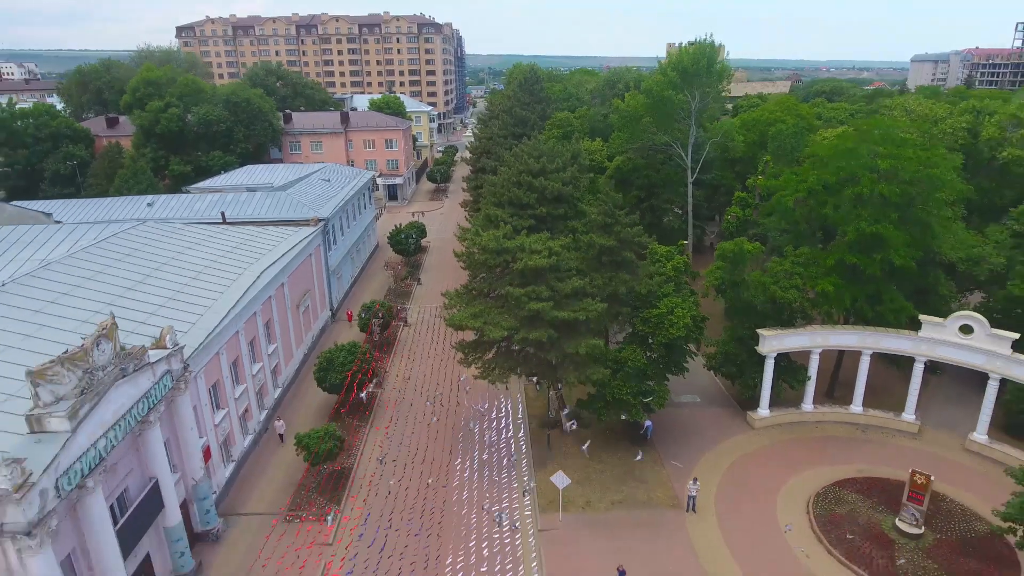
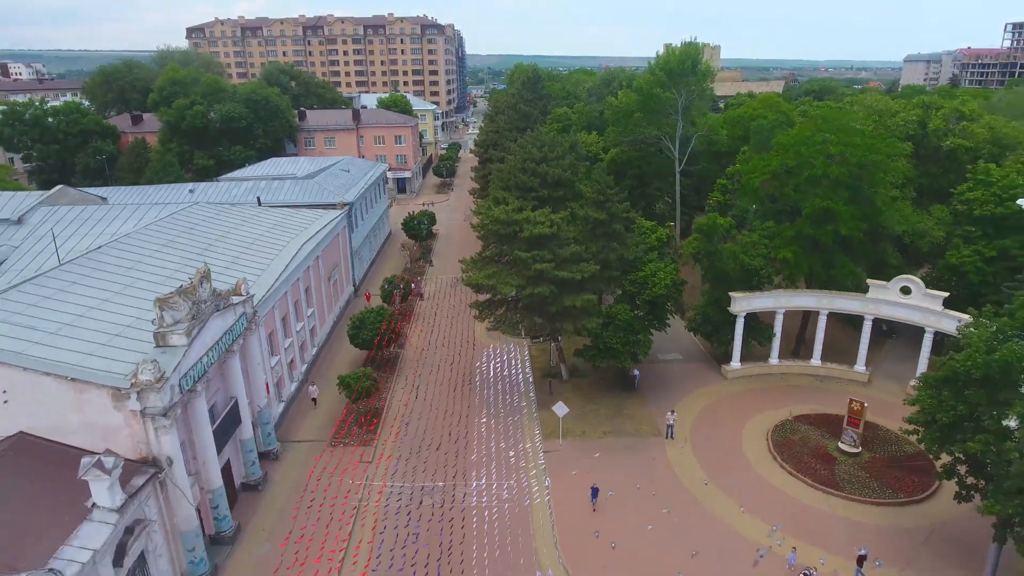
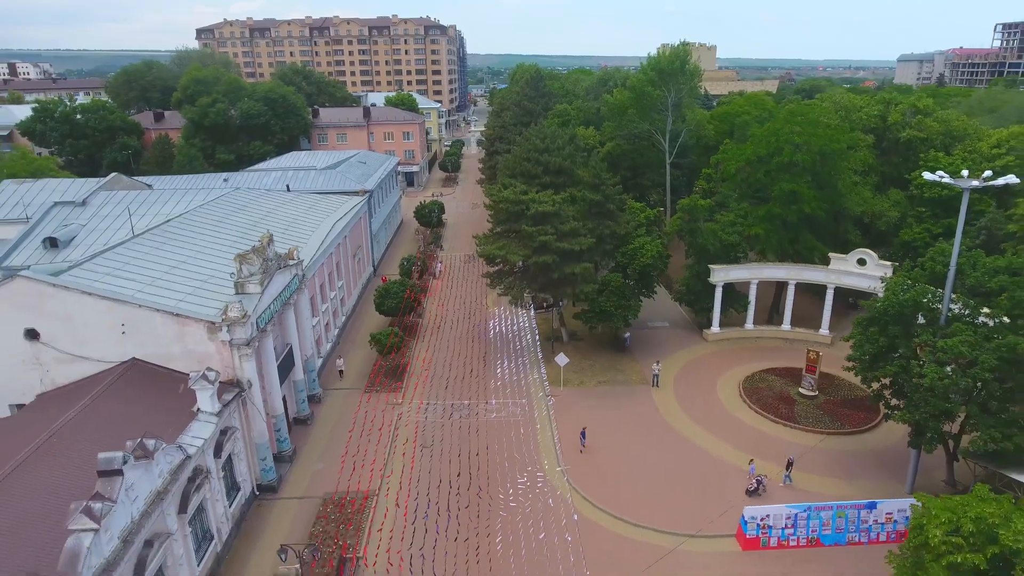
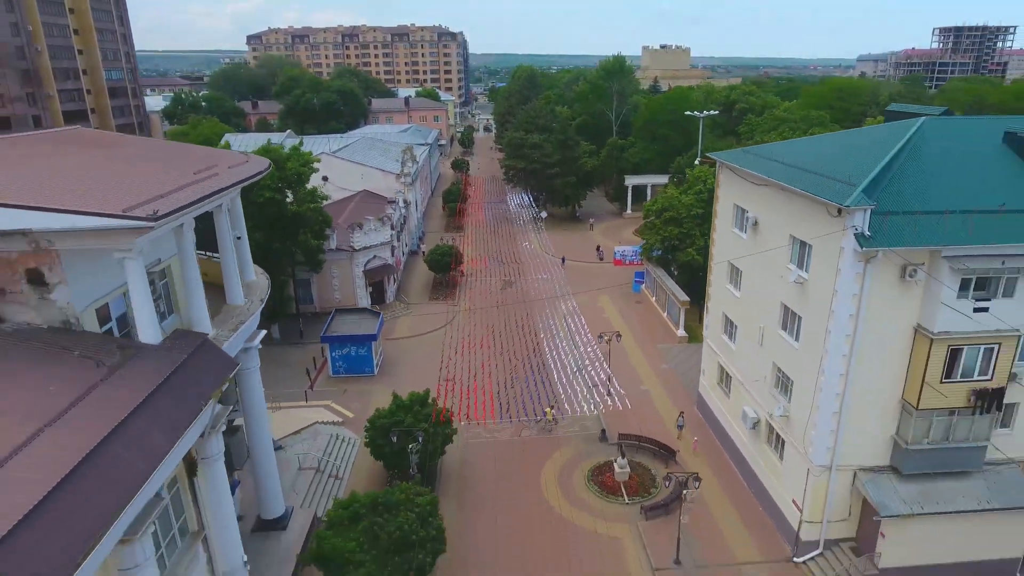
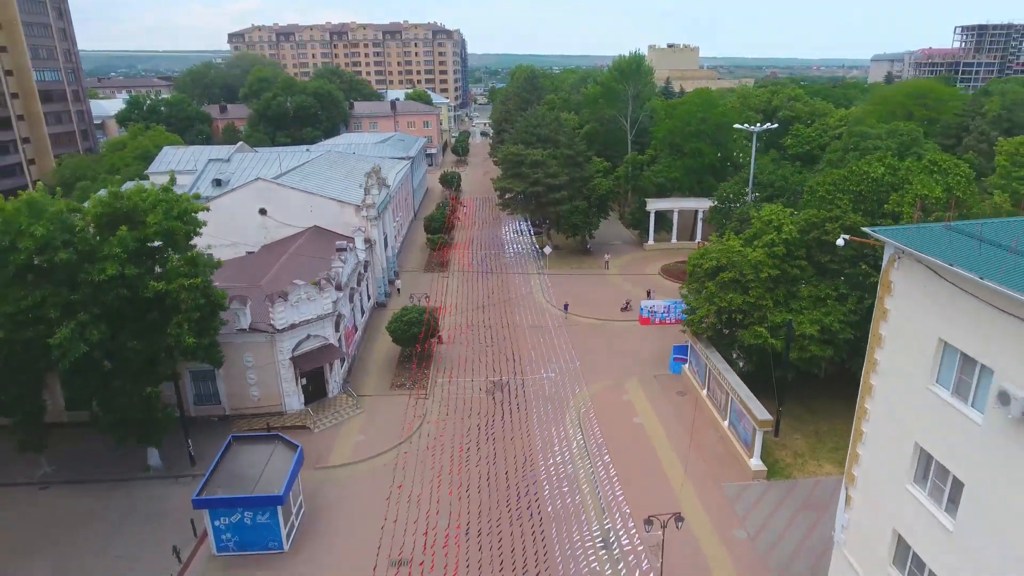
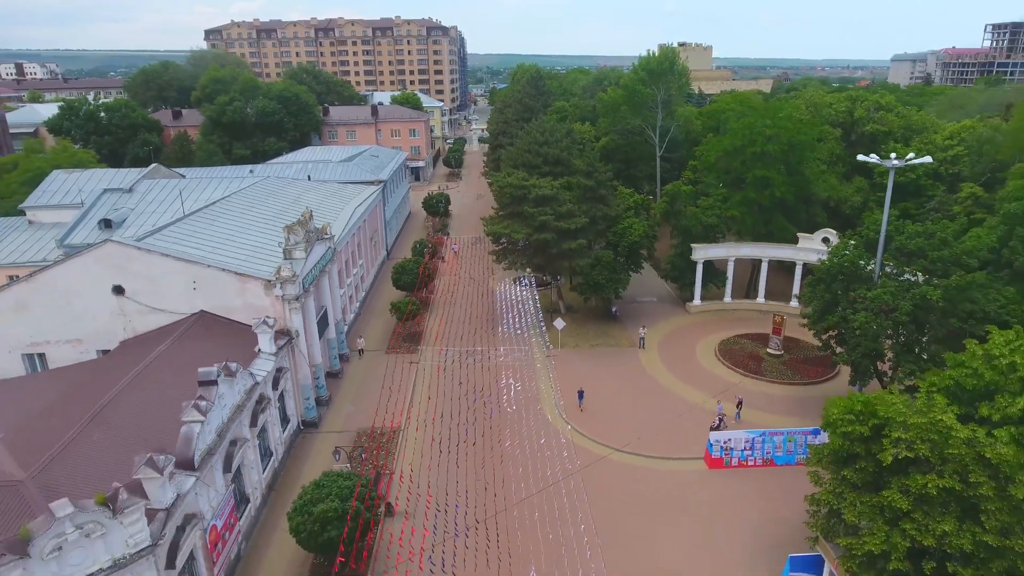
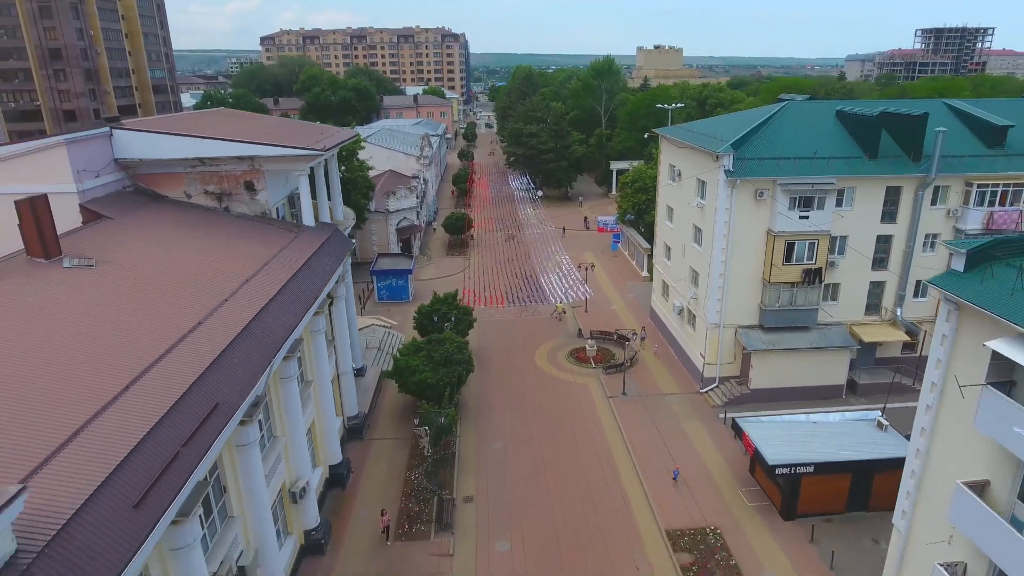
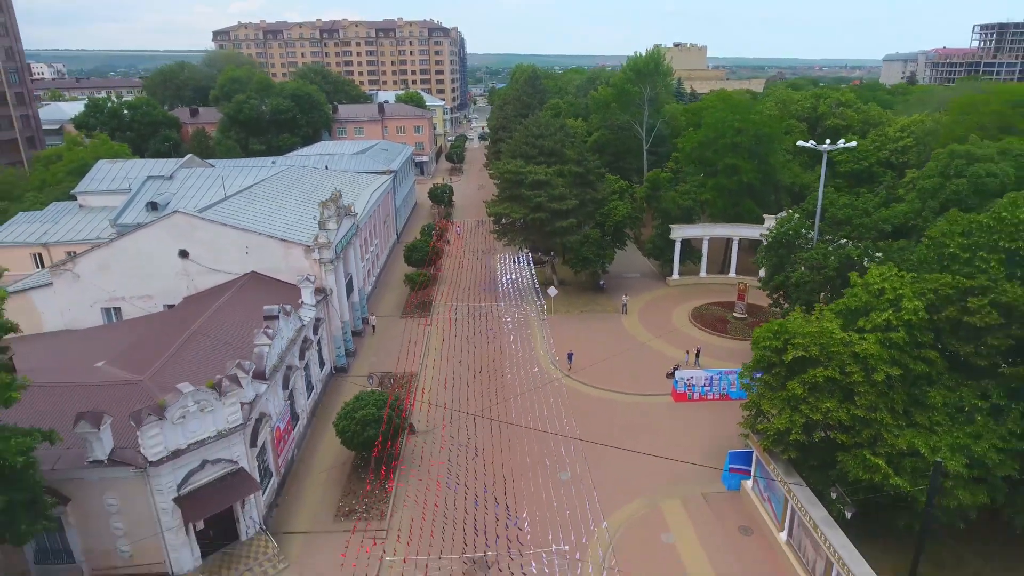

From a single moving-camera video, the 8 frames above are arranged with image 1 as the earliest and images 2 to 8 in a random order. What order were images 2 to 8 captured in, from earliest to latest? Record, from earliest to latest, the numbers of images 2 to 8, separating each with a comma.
2, 3, 6, 8, 5, 4, 7
